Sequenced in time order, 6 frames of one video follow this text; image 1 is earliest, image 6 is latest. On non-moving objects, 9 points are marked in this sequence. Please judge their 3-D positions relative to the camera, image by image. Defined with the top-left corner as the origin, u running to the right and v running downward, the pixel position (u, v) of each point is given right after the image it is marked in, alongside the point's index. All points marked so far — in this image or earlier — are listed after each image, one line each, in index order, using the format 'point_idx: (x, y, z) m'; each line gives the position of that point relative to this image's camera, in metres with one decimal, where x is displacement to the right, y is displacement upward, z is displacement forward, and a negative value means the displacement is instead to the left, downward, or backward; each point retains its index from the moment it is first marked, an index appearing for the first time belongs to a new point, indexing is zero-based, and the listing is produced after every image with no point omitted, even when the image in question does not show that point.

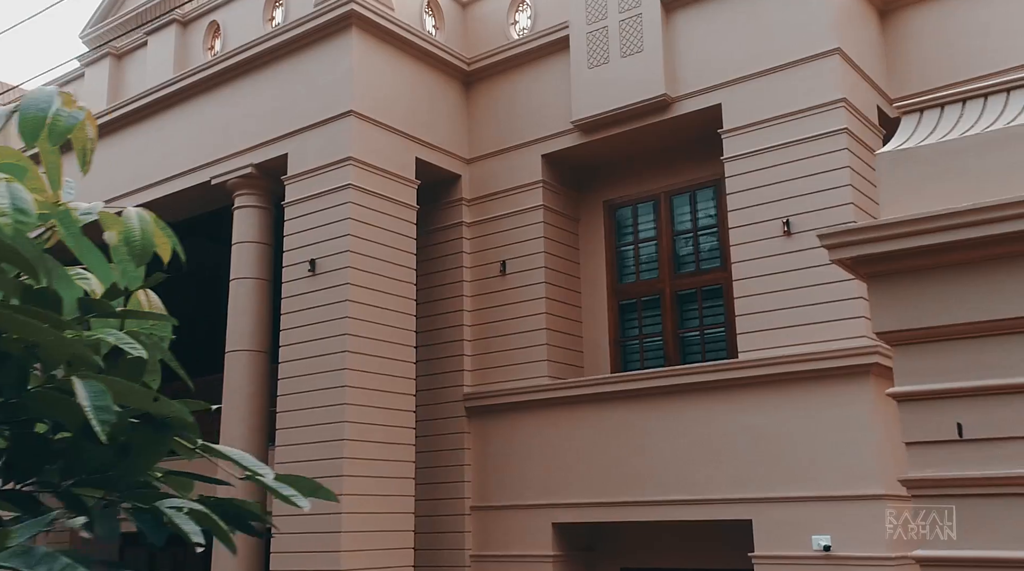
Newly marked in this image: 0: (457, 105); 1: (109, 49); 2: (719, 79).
0: (-0.7, +2.3, +13.6) m
1: (-5.7, +3.4, +15.1) m
2: (+2.2, +2.3, +11.6) m
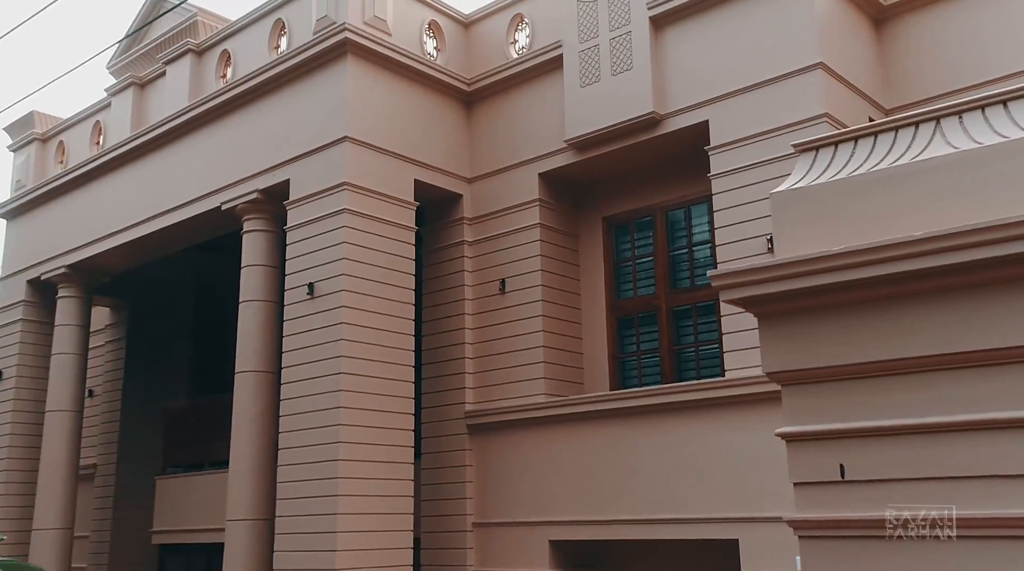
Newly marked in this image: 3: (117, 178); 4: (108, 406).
0: (-0.7, +2.1, +13.8) m
1: (-5.6, +3.1, +15.7) m
2: (+2.1, +2.1, +11.6) m
3: (-5.9, +1.6, +15.7) m
4: (-6.8, -2.0, +18.0) m
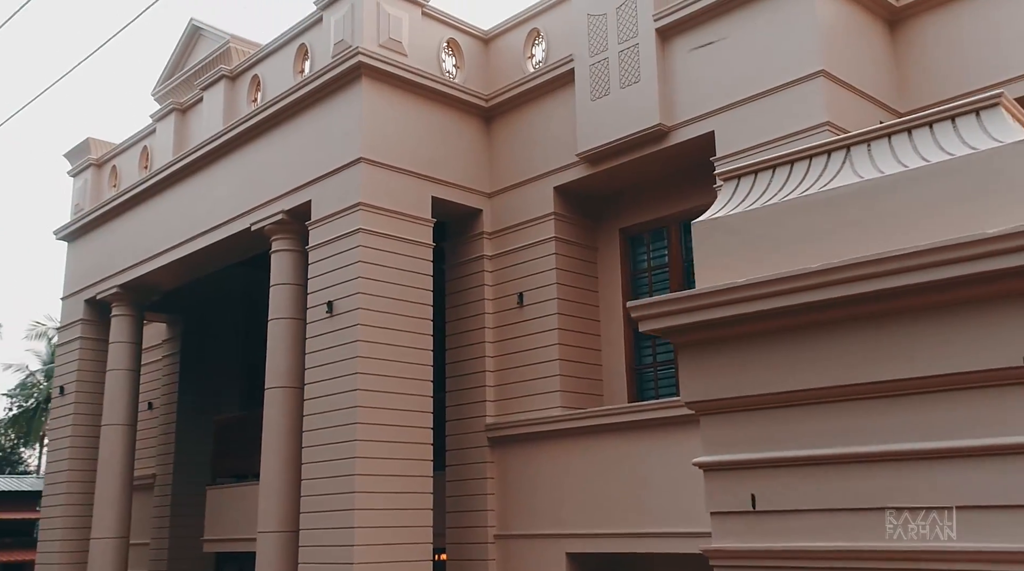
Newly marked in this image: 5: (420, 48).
0: (-0.5, +1.9, +14.0) m
1: (-5.2, +2.8, +16.3) m
2: (+2.2, +2.0, +11.6) m
3: (-5.4, +1.3, +16.4) m
4: (-6.1, -2.3, +18.7) m
5: (-1.2, +3.0, +13.5) m
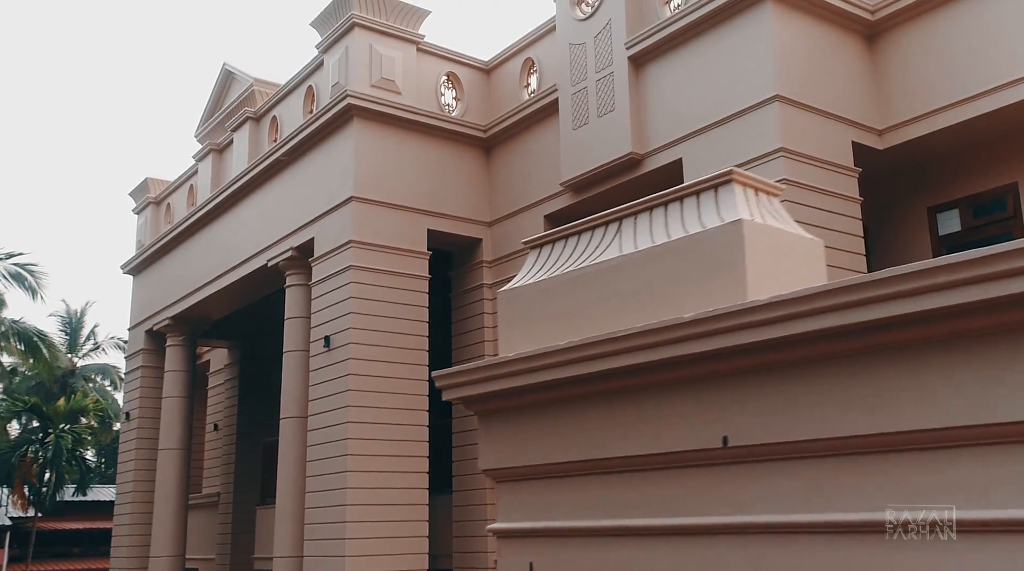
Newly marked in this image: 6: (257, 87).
0: (-0.5, +1.5, +14.3) m
1: (-4.9, +2.3, +17.2) m
2: (+1.8, +1.7, +11.5) m
3: (-5.0, +0.8, +17.3) m
4: (-5.3, -2.9, +19.6) m
5: (-1.3, +2.6, +13.9) m
6: (-3.9, +3.1, +16.2) m
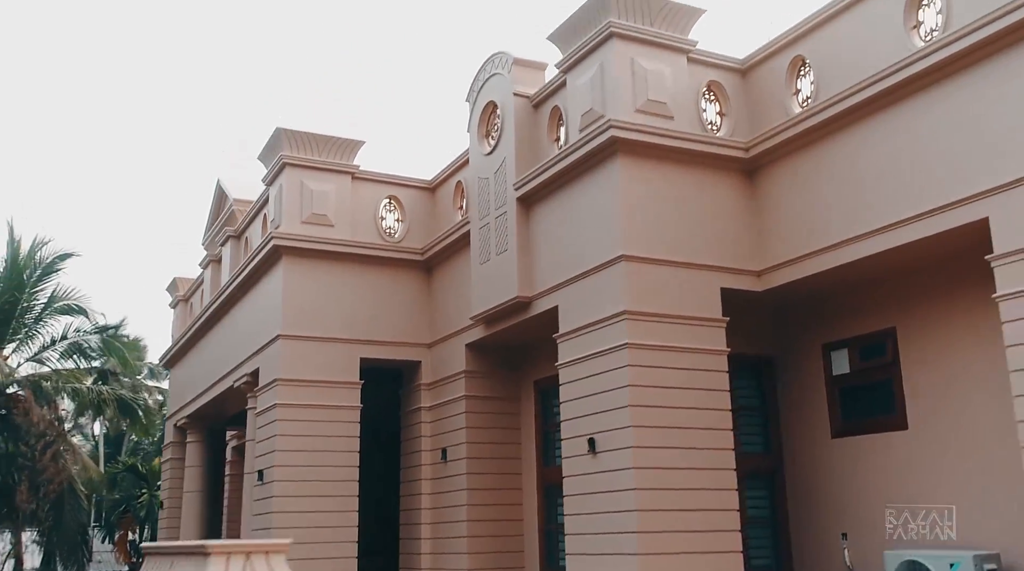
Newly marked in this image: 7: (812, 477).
0: (-1.3, -0.1, +14.6) m
1: (-5.2, +0.5, +18.1) m
2: (+0.5, +0.1, +11.5) m
3: (-5.3, -1.0, +18.3) m
4: (-5.0, -4.6, +20.7) m
5: (-2.2, +1.0, +14.3) m
6: (-4.4, +1.3, +17.1) m
7: (+3.2, -2.0, +11.2) m
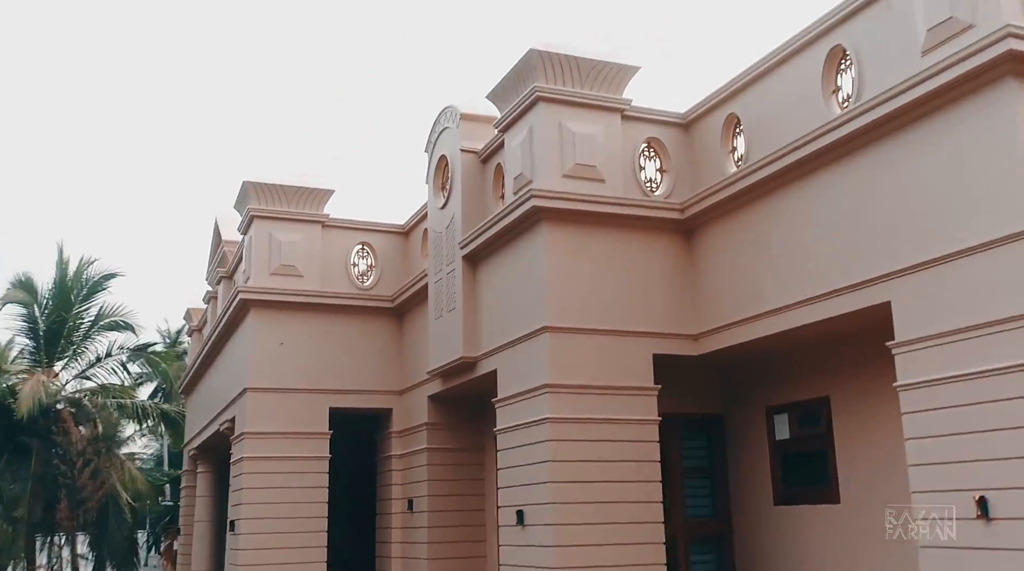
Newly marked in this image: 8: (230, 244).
0: (-1.7, -0.7, +14.6) m
1: (-5.3, -0.2, +18.5) m
2: (-0.1, -0.6, +11.4) m
3: (-5.3, -1.6, +18.7) m
4: (-4.8, -5.2, +21.1) m
5: (-2.6, +0.3, +14.4) m
6: (-4.6, +0.7, +17.3) m
7: (+2.5, -2.7, +10.9) m
8: (-4.6, +0.7, +17.4) m
